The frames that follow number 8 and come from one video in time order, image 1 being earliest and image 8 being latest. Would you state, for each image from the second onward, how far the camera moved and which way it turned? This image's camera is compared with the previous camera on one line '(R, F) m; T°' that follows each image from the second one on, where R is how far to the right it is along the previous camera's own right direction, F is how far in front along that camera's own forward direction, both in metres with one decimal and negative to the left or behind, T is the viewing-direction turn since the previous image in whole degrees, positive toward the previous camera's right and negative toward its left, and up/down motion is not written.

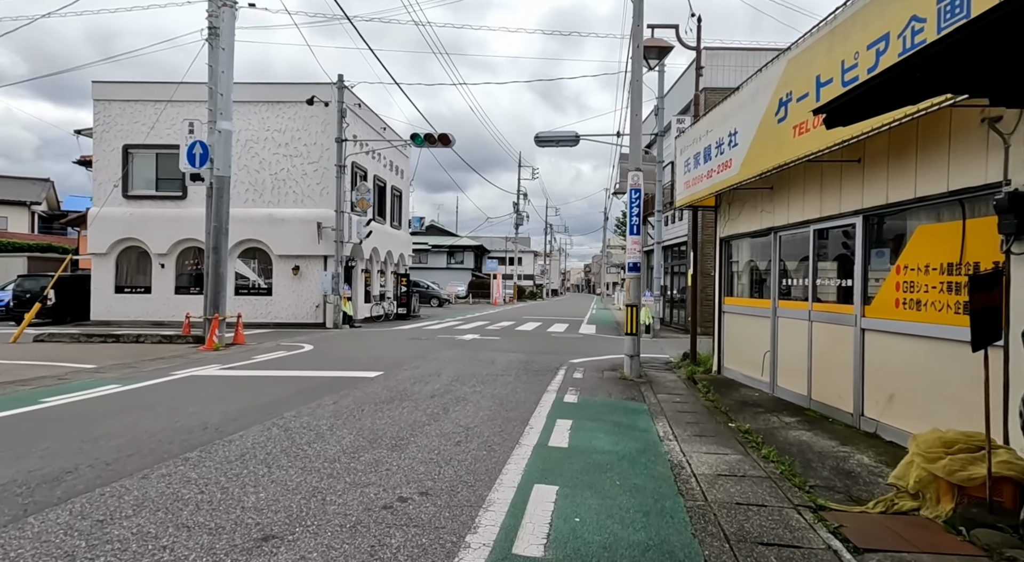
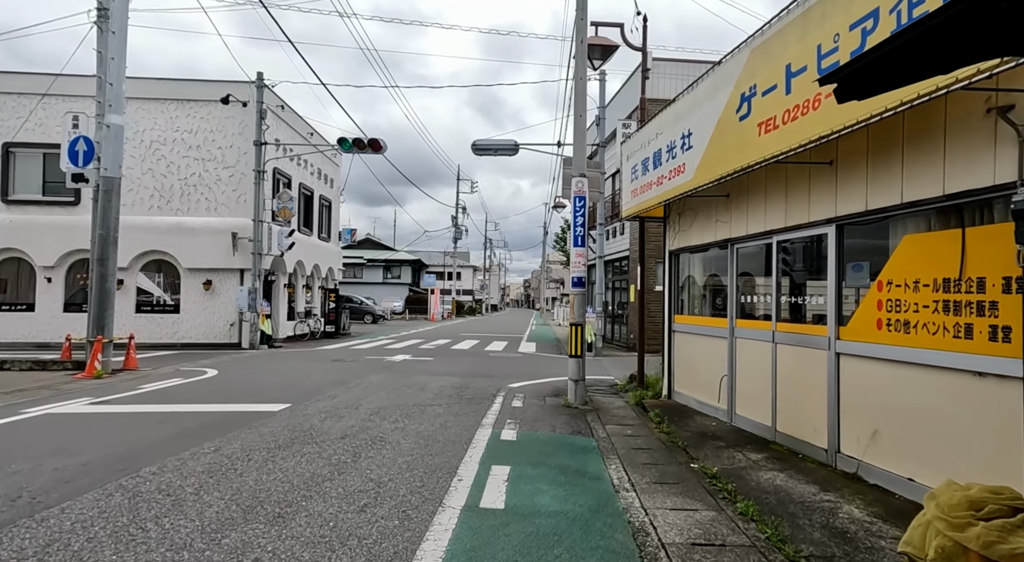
(+0.1, +1.0) m; +5°
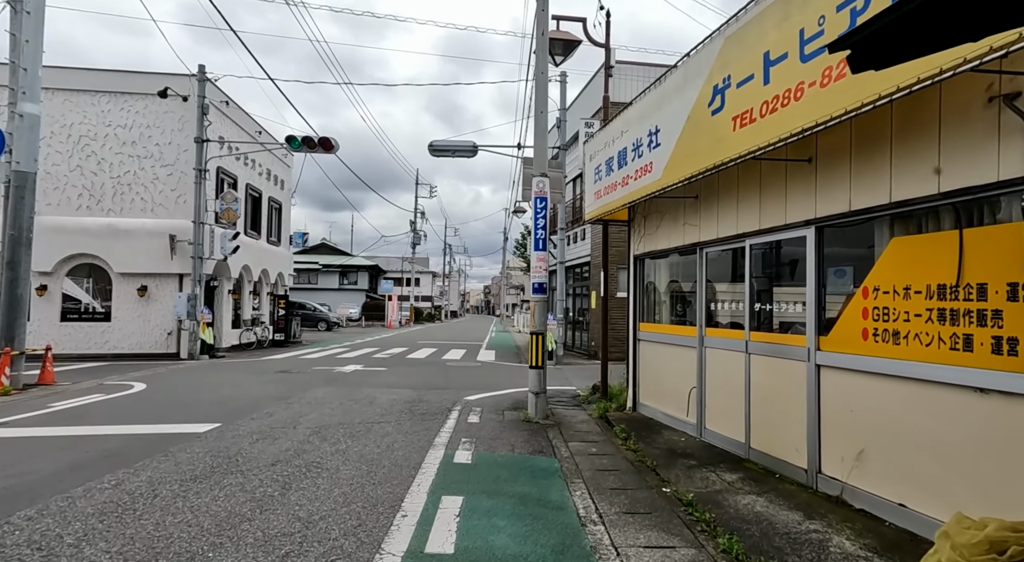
(0.0, +0.6) m; +4°
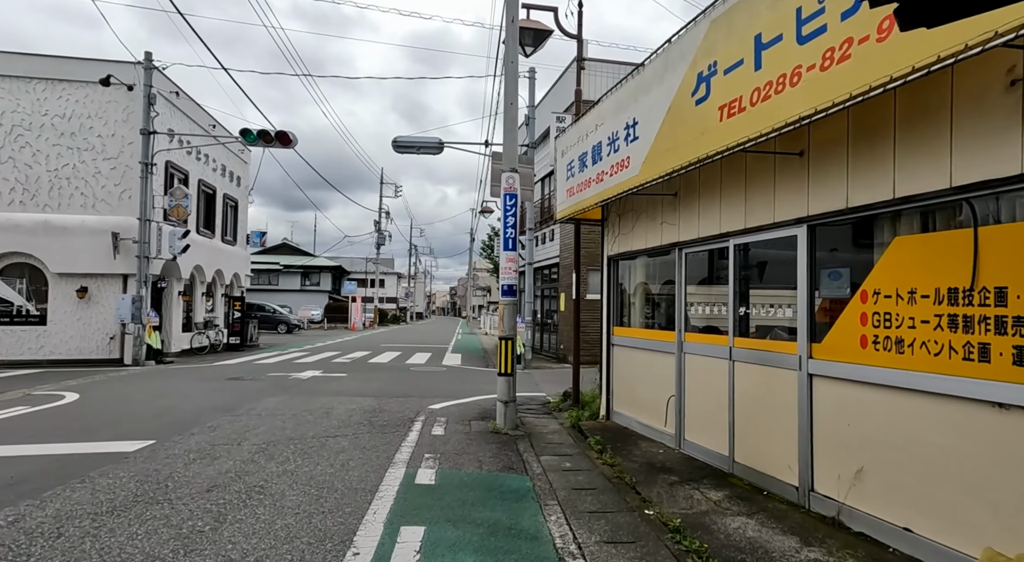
(0.0, +0.5) m; +3°
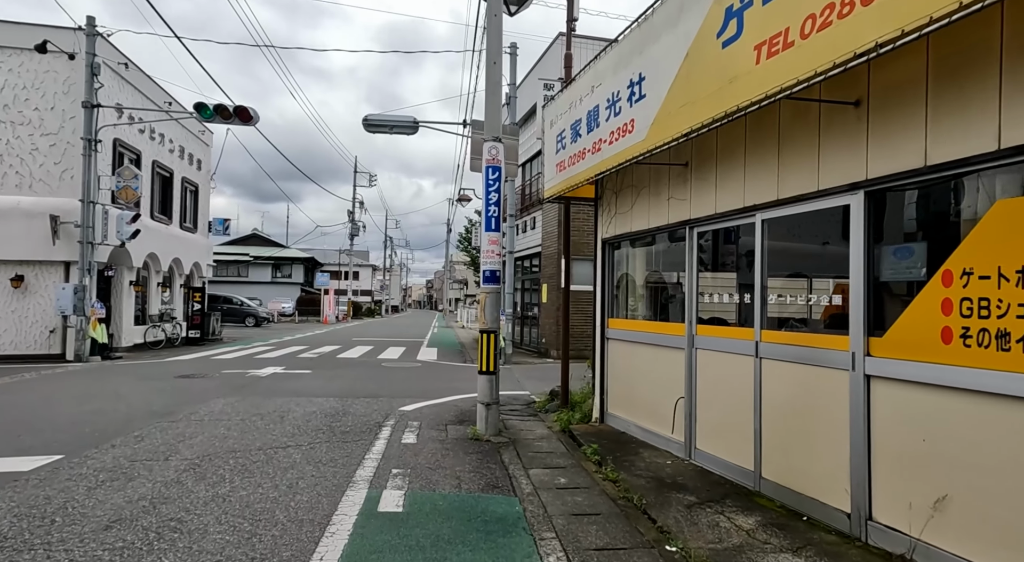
(-0.1, +1.0) m; +2°
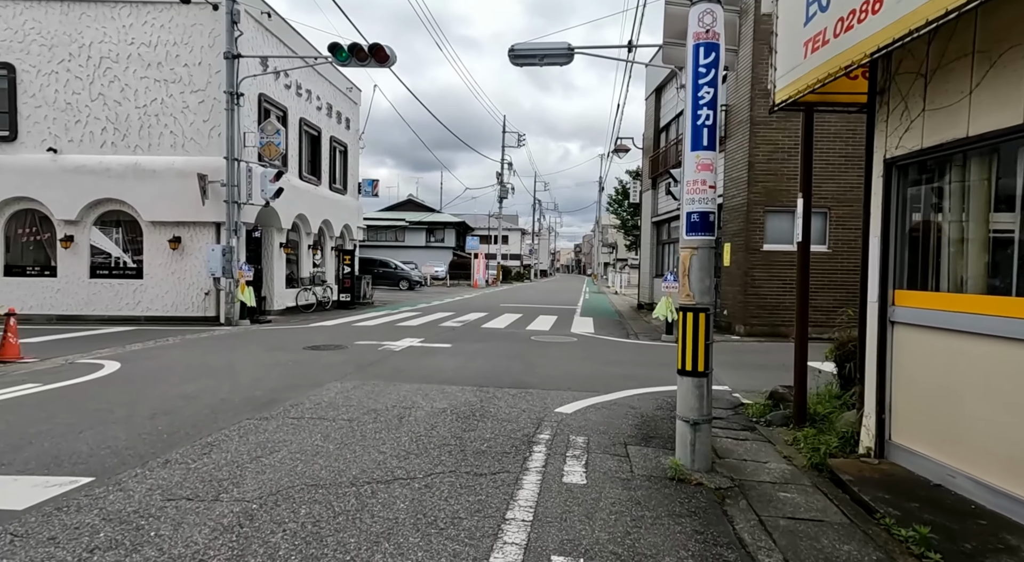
(-0.5, +2.4) m; -13°
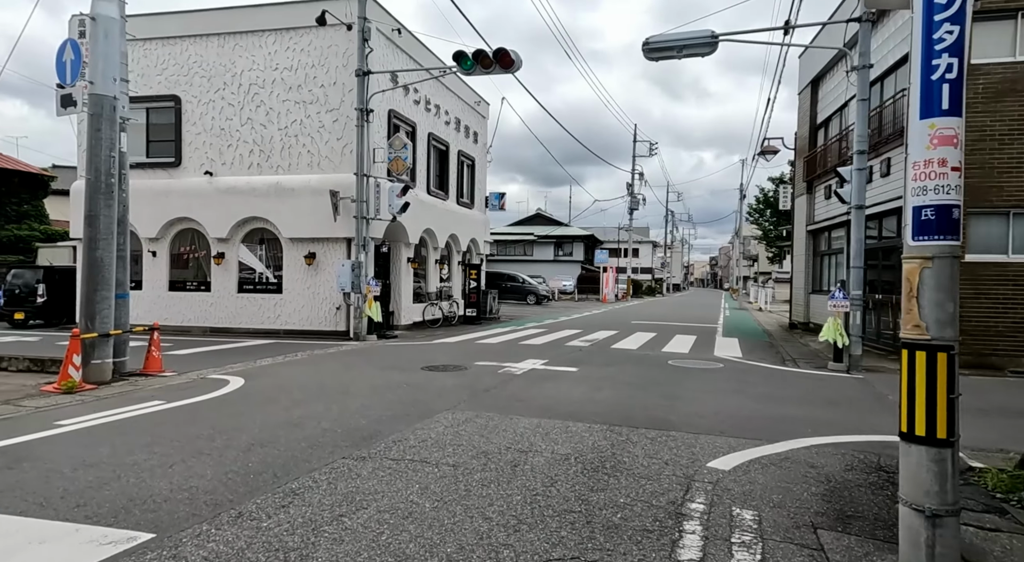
(-0.1, +1.0) m; -11°
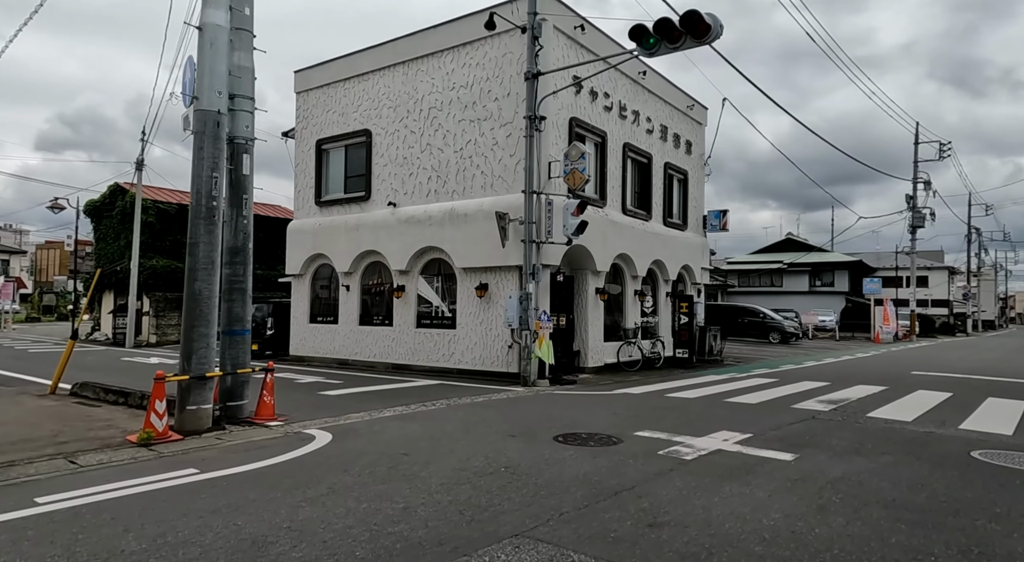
(+0.8, +3.1) m; -22°
